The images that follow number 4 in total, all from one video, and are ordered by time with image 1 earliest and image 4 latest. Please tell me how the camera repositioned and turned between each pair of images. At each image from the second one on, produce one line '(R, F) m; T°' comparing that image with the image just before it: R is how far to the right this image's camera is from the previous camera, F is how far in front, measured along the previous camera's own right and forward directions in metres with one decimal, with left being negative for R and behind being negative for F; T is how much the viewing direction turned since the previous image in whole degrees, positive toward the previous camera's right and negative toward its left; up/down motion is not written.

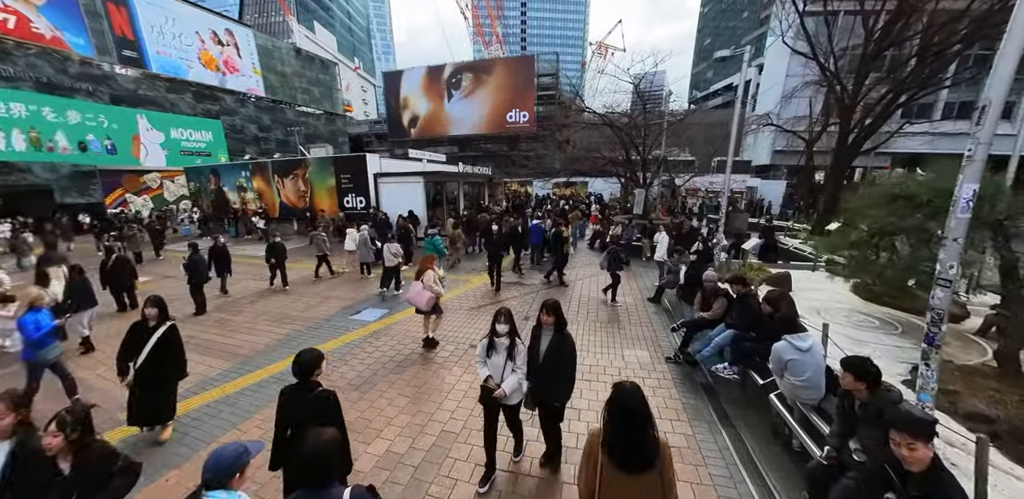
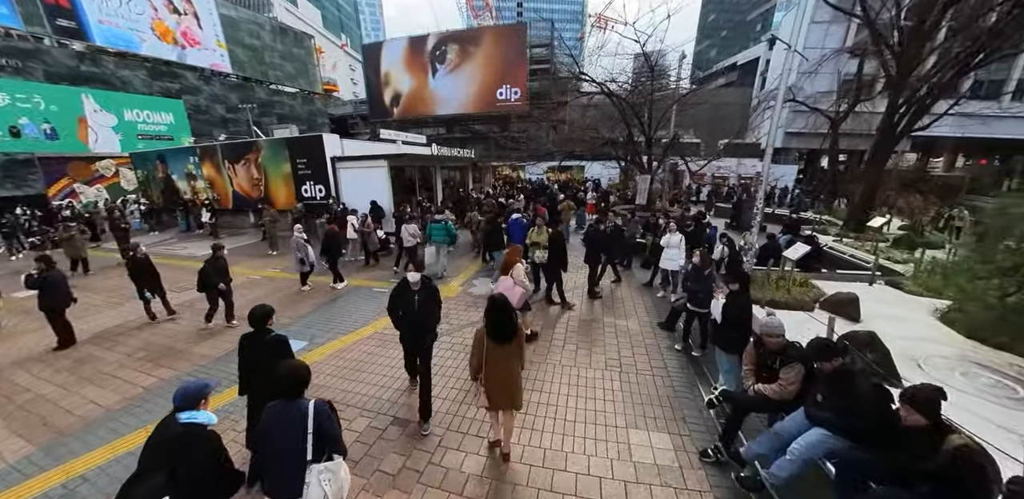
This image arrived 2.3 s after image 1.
(+0.5, +1.8) m; 0°
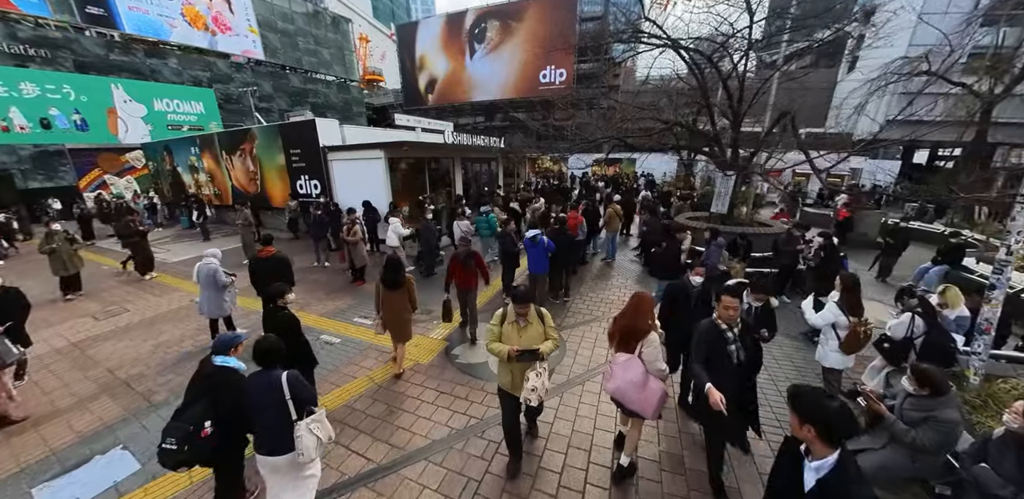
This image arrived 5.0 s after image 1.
(+0.4, +2.5) m; -7°
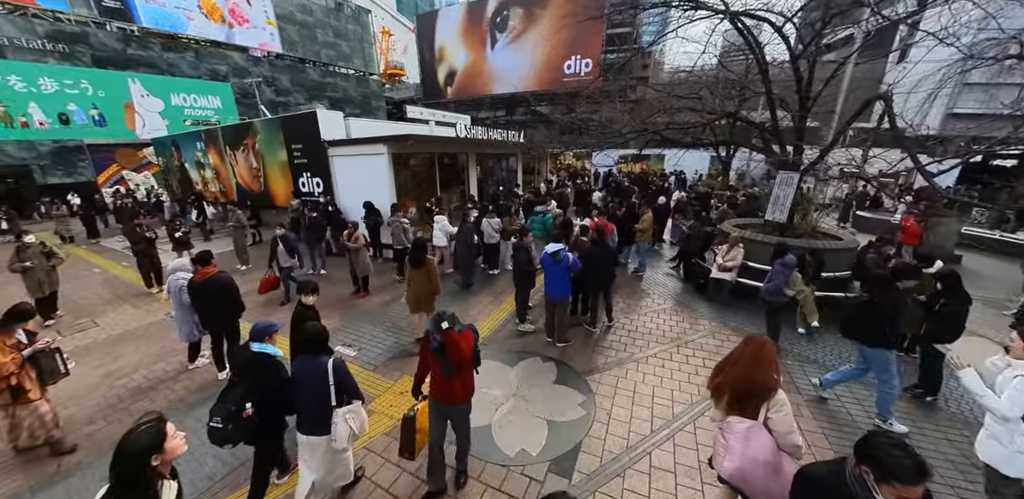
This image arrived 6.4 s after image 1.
(0.0, +1.0) m; -3°
